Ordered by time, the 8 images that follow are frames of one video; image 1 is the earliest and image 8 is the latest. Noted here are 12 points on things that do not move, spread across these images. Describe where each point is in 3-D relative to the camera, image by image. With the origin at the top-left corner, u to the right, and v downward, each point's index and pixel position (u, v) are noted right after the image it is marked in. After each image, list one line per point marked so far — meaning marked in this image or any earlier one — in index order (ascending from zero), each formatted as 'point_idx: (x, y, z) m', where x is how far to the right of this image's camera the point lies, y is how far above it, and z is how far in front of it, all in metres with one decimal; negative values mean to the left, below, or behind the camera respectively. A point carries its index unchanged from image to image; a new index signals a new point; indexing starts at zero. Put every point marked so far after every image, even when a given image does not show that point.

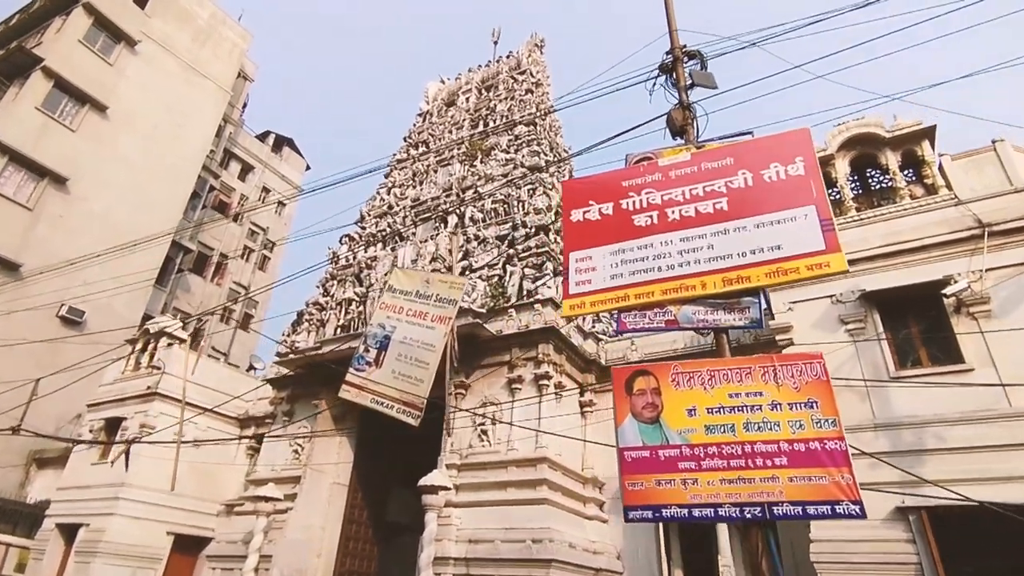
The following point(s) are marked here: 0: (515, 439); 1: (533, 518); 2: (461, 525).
0: (+0.1, -2.7, +10.1) m
1: (+0.4, -3.7, +9.1) m
2: (-0.8, -4.0, +9.6) m
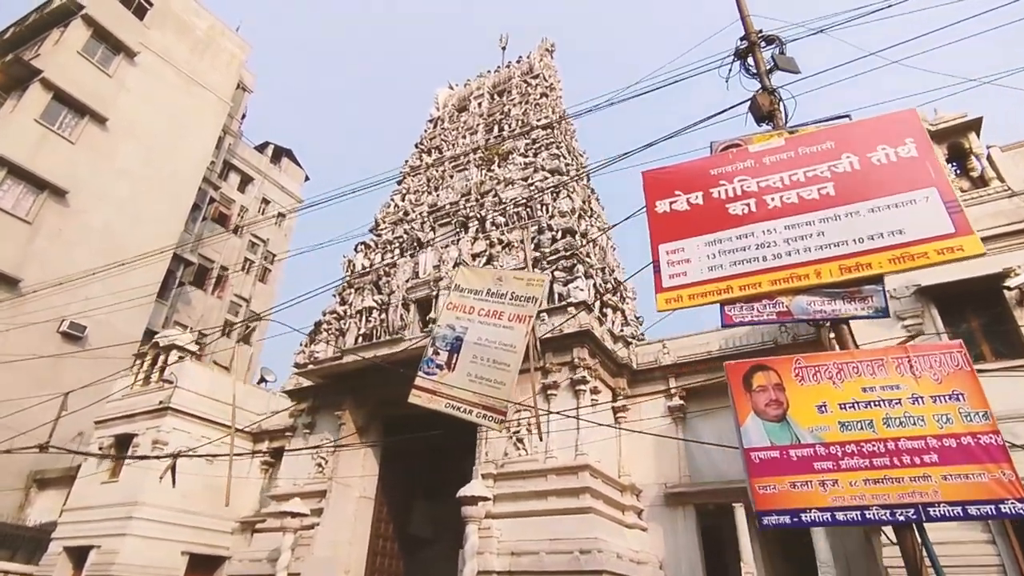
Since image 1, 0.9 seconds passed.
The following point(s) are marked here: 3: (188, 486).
0: (+0.7, -2.8, +9.9) m
1: (+1.0, -3.7, +8.8) m
2: (-0.2, -4.0, +9.3) m
3: (-8.3, -5.1, +14.7) m
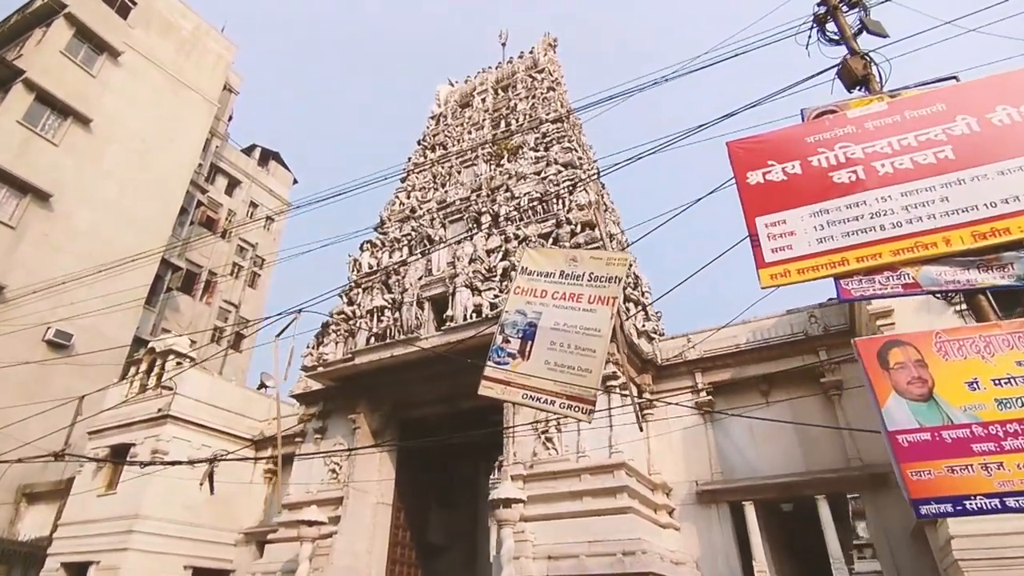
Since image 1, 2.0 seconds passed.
0: (+1.2, -2.6, +9.5) m
1: (+1.6, -3.6, +8.4) m
2: (+0.4, -3.9, +8.9) m
3: (-7.9, -5.1, +14.0) m
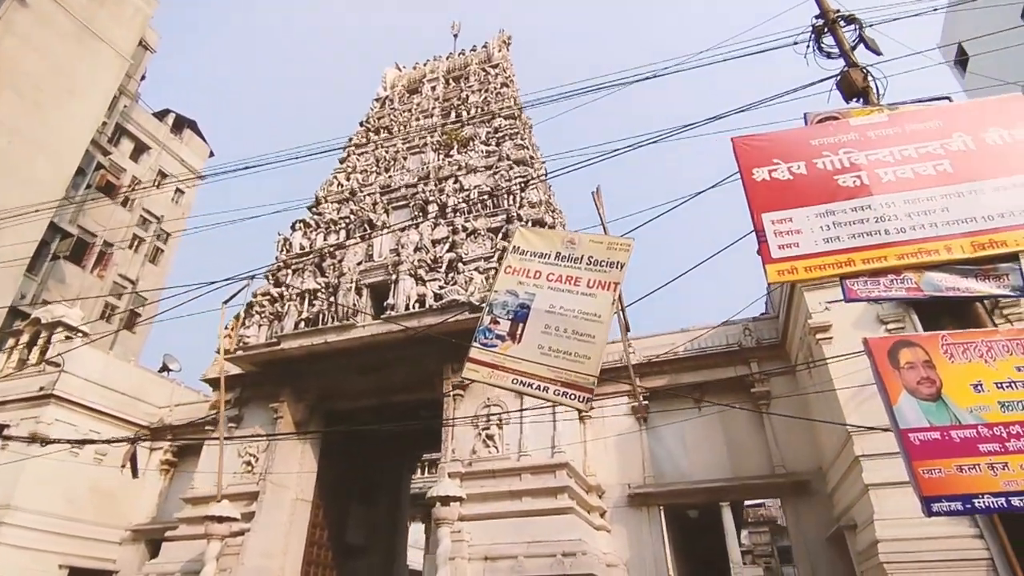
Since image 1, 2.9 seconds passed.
0: (+0.3, -2.6, +9.3) m
1: (+0.7, -3.5, +8.3) m
2: (-0.6, -3.8, +8.5) m
3: (-9.6, -4.4, +12.4) m
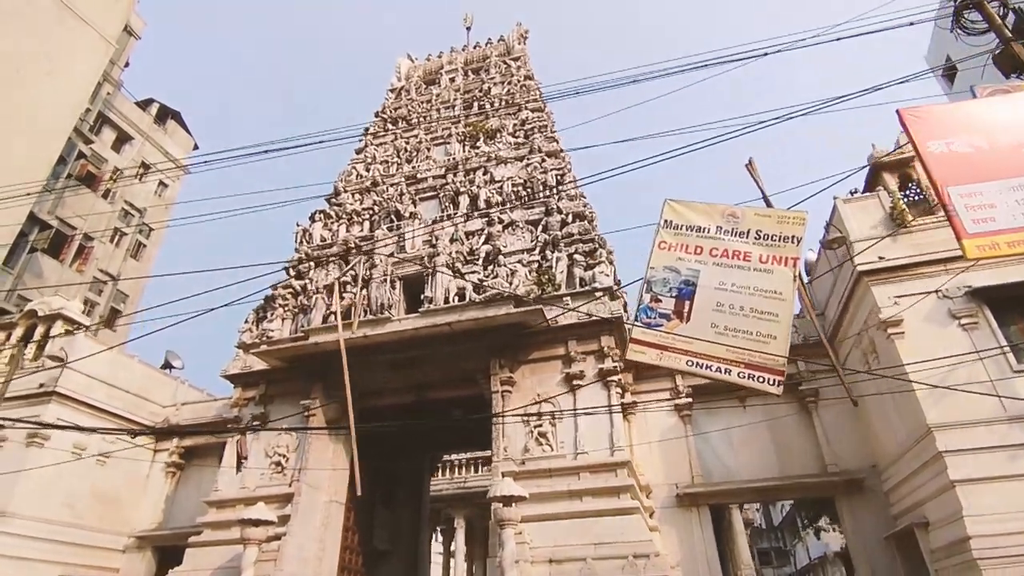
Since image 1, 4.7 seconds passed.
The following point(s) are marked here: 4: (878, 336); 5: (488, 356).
0: (+1.1, -2.4, +9.0) m
1: (+1.6, -3.4, +7.9) m
2: (+0.3, -3.6, +8.1) m
3: (-8.9, -4.1, +11.6) m
4: (+5.4, -0.7, +8.4) m
5: (-0.4, -1.2, +10.0) m
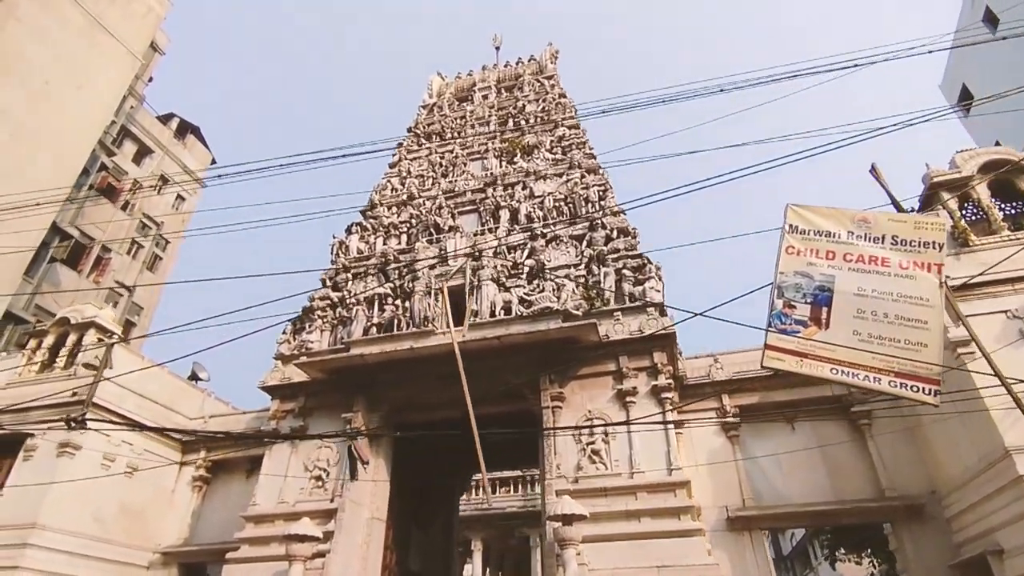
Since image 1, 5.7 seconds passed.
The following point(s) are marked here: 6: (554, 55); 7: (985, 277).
0: (+1.9, -2.7, +8.7) m
1: (+2.4, -3.6, +7.7) m
2: (+1.1, -3.8, +7.9) m
3: (-8.1, -4.3, +11.3) m
4: (+6.2, -1.0, +8.3) m
5: (+0.4, -1.4, +9.8) m
6: (+1.3, +7.2, +17.8) m
7: (+6.9, +0.2, +8.3) m
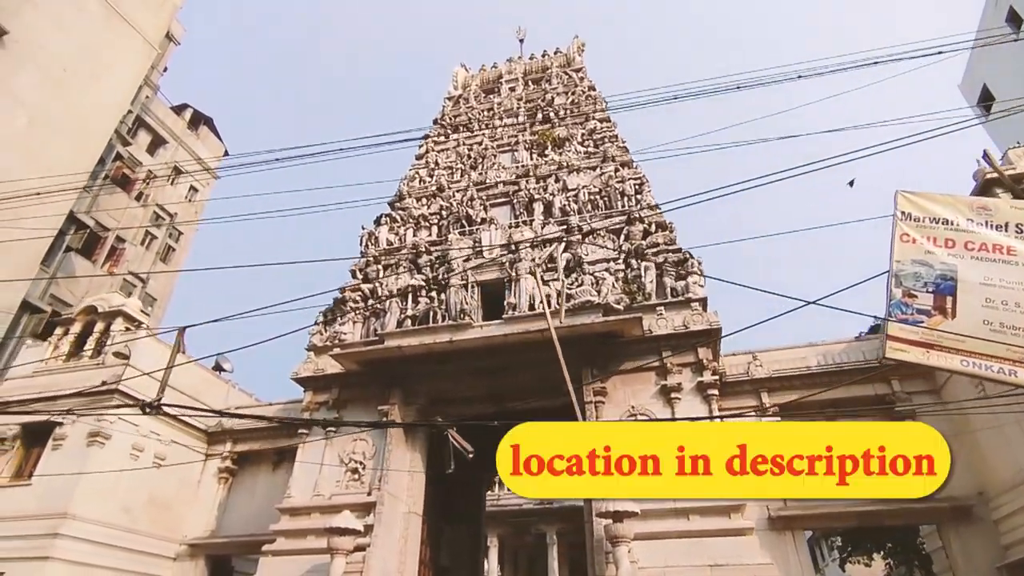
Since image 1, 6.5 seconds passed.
0: (+2.6, -2.6, +8.6) m
1: (+3.0, -3.5, +7.5) m
2: (+1.7, -3.7, +7.7) m
3: (-7.5, -4.1, +11.2) m
4: (+6.9, -0.9, +8.1) m
5: (+1.1, -1.3, +9.6) m
6: (+2.1, +7.4, +17.6) m
7: (+7.6, +0.2, +8.1) m
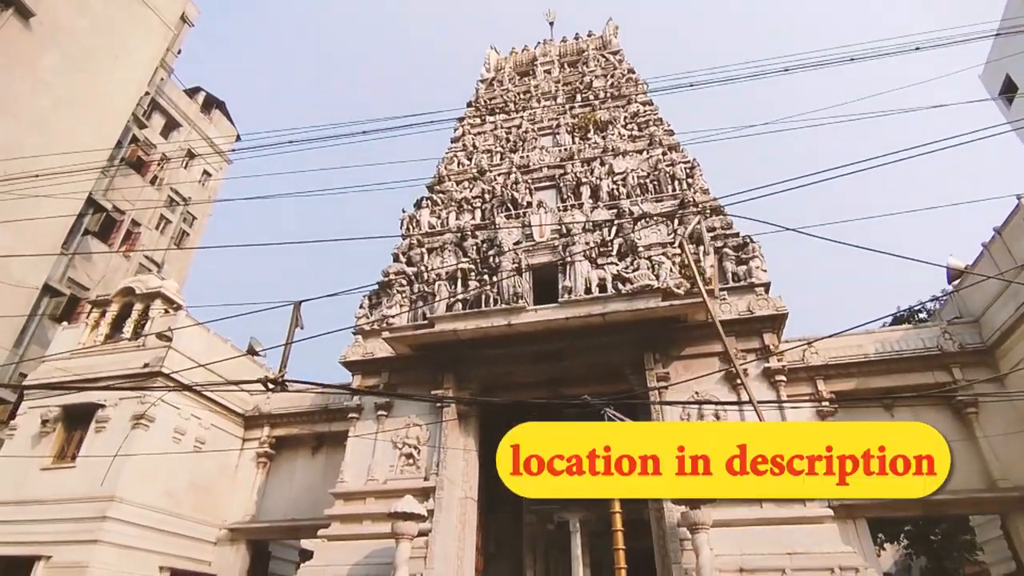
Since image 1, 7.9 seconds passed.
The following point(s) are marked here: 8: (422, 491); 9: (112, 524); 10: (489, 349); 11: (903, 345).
0: (+3.6, -2.3, +8.4) m
1: (+4.0, -3.3, +7.4) m
2: (+2.7, -3.5, +7.6) m
3: (-6.5, -3.7, +11.0) m
4: (+7.9, -0.7, +7.9) m
5: (+2.1, -1.0, +9.4) m
6: (+3.1, +7.8, +17.2) m
7: (+8.6, +0.4, +7.9) m
8: (-1.5, -3.2, +9.1) m
9: (-6.9, -4.0, +9.8) m
10: (-0.4, -1.0, +9.9) m
11: (+7.2, -1.1, +10.5) m
